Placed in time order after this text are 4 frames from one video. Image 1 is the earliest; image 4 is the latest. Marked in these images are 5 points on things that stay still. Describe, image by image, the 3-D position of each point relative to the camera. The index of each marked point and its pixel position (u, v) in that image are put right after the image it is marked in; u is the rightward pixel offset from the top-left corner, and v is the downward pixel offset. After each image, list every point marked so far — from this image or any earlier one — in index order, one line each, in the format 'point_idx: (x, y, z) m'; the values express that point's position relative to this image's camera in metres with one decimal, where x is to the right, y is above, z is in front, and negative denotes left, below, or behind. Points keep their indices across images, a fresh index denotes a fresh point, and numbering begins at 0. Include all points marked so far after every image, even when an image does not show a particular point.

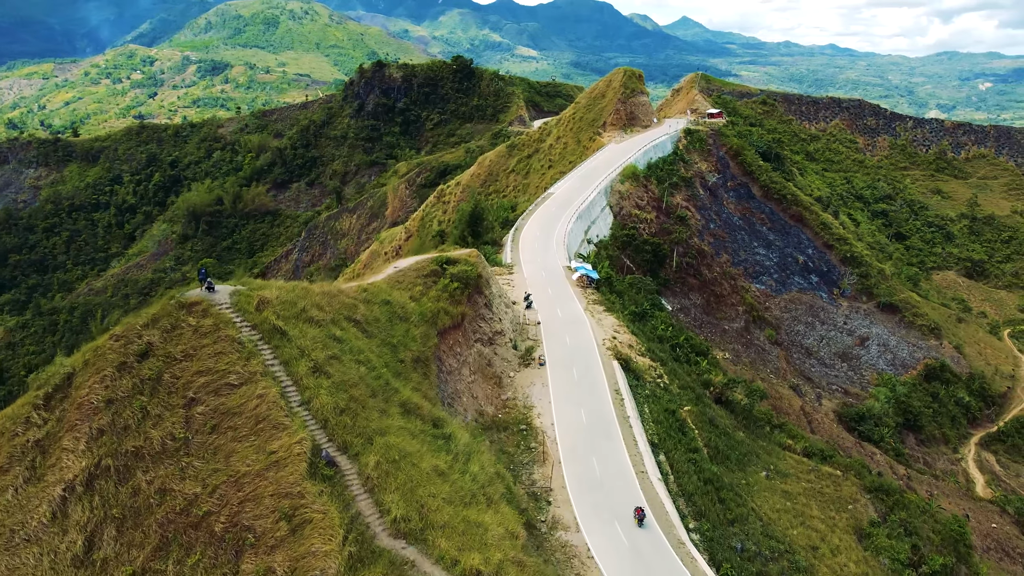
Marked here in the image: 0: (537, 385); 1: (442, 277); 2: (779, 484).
0: (+0.6, -2.3, +19.3) m
1: (-1.6, +0.3, +19.0) m
2: (+6.3, -4.7, +19.3) m
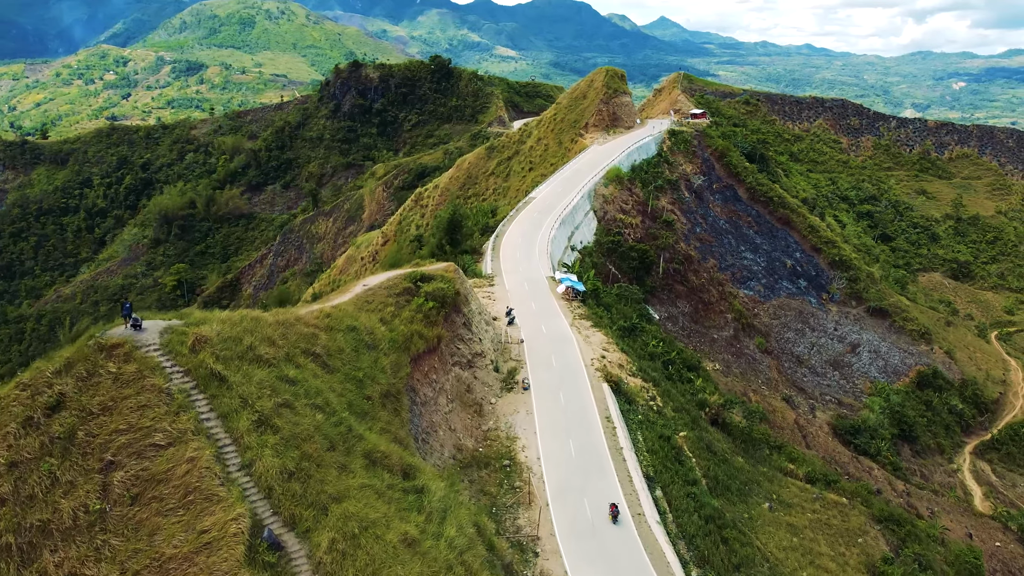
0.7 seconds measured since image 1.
0: (+0.2, -2.7, +17.7) m
1: (-2.1, -0.2, +17.4) m
2: (+6.0, -5.0, +17.8) m
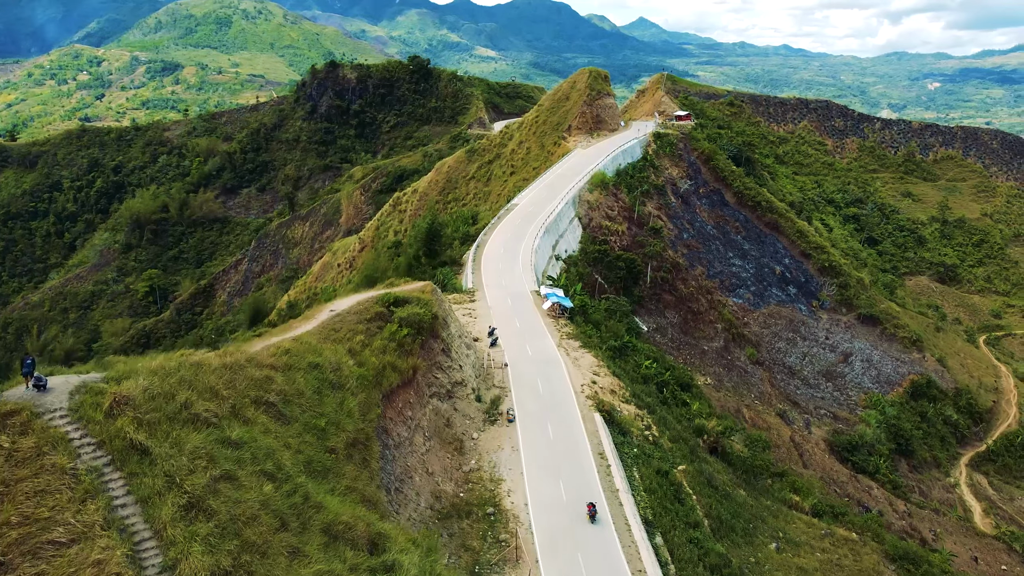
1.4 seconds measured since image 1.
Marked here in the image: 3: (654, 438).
0: (-0.1, -3.2, +16.1) m
1: (-2.4, -0.7, +15.7) m
2: (+5.6, -5.5, +16.3) m
3: (+3.1, -3.3, +18.0) m
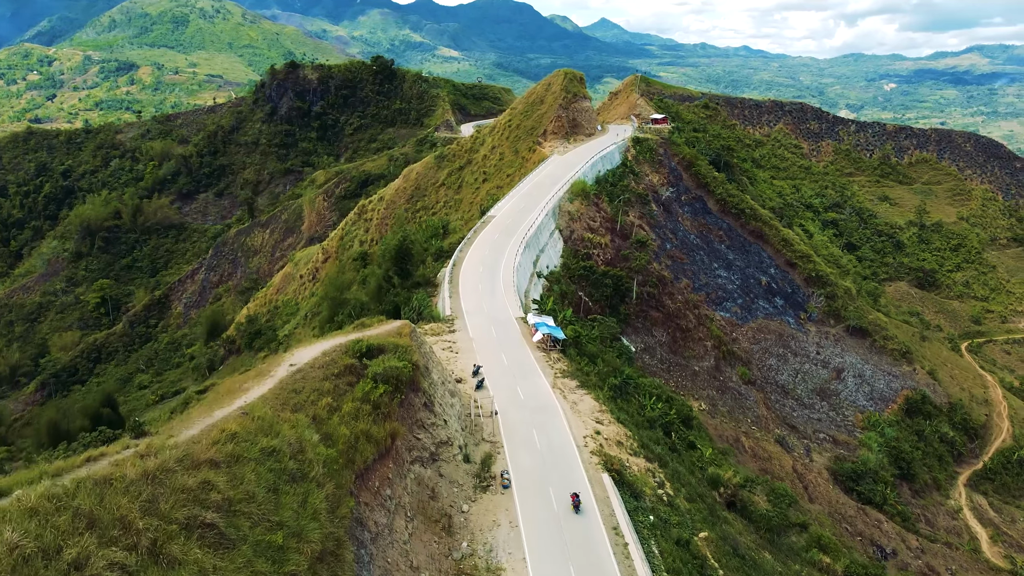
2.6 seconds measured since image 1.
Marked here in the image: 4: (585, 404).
0: (-0.2, -3.9, +13.6) m
1: (-2.4, -1.4, +13.1) m
2: (+5.6, -6.1, +14.0) m
3: (+3.0, -4.0, +15.6) m
4: (+1.6, -2.5, +17.9) m
